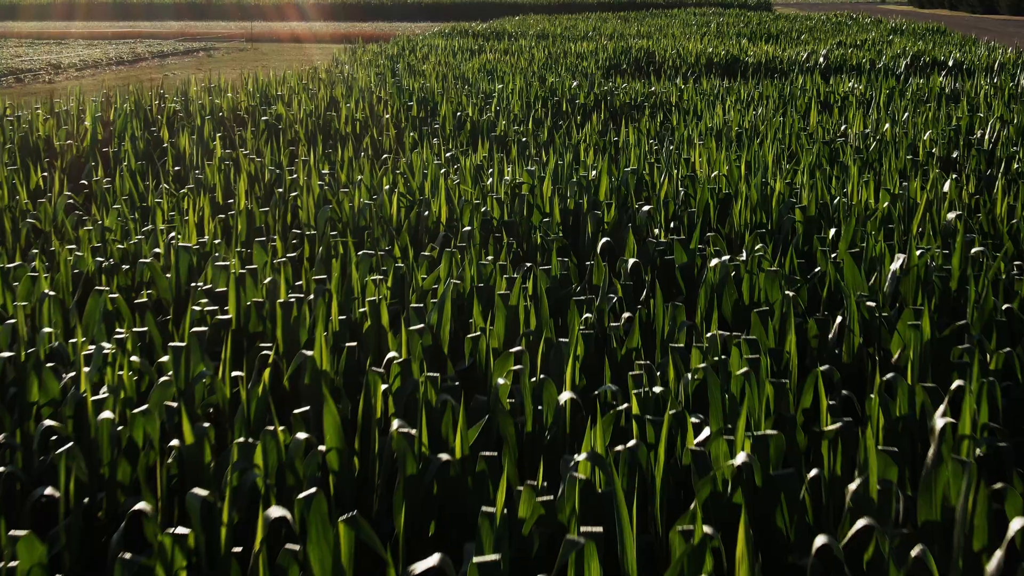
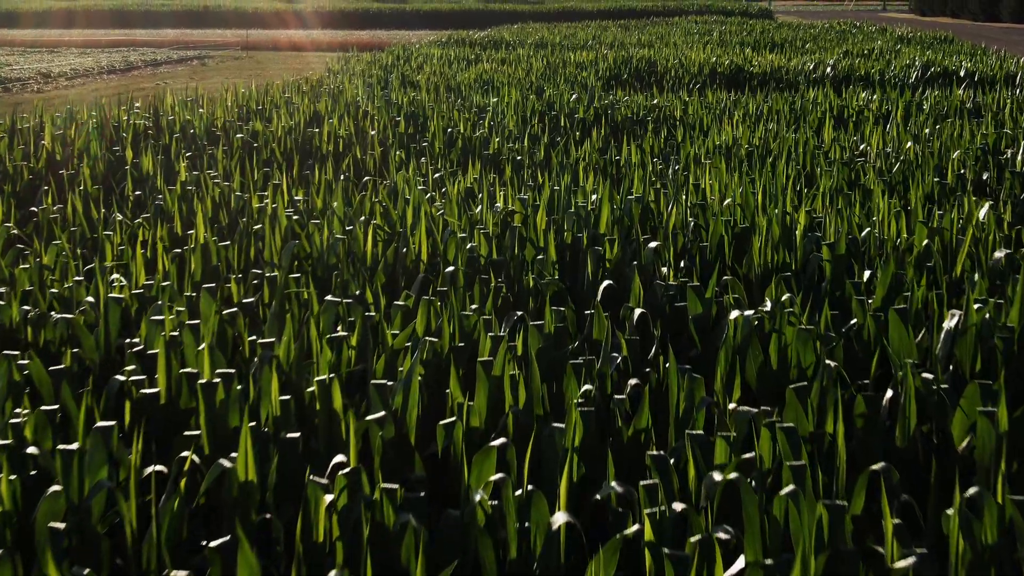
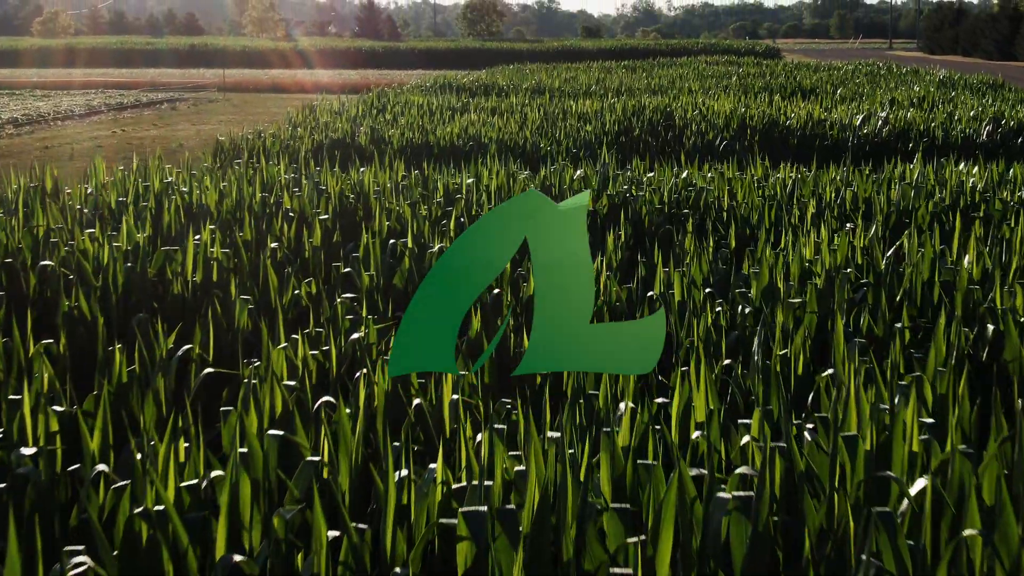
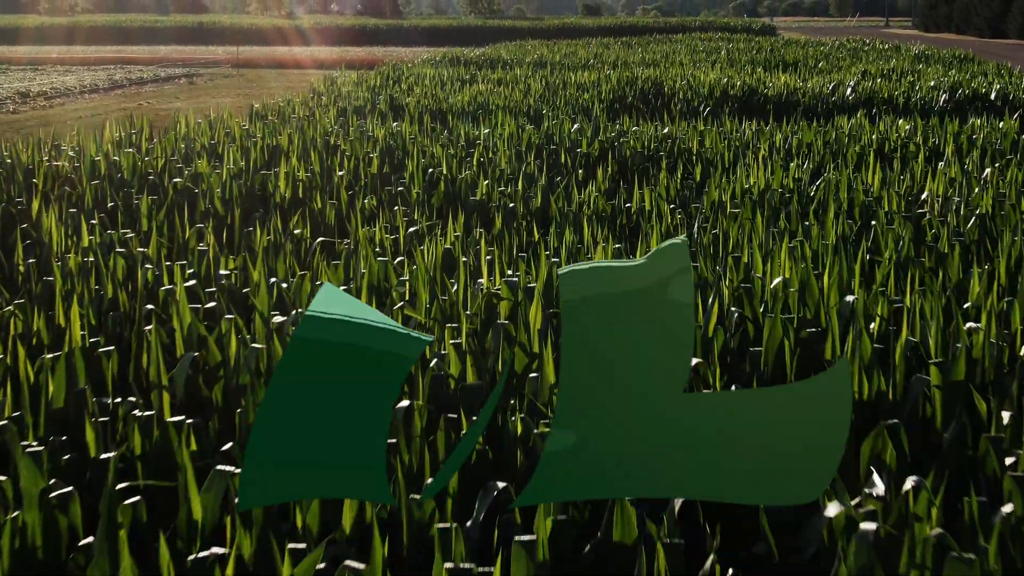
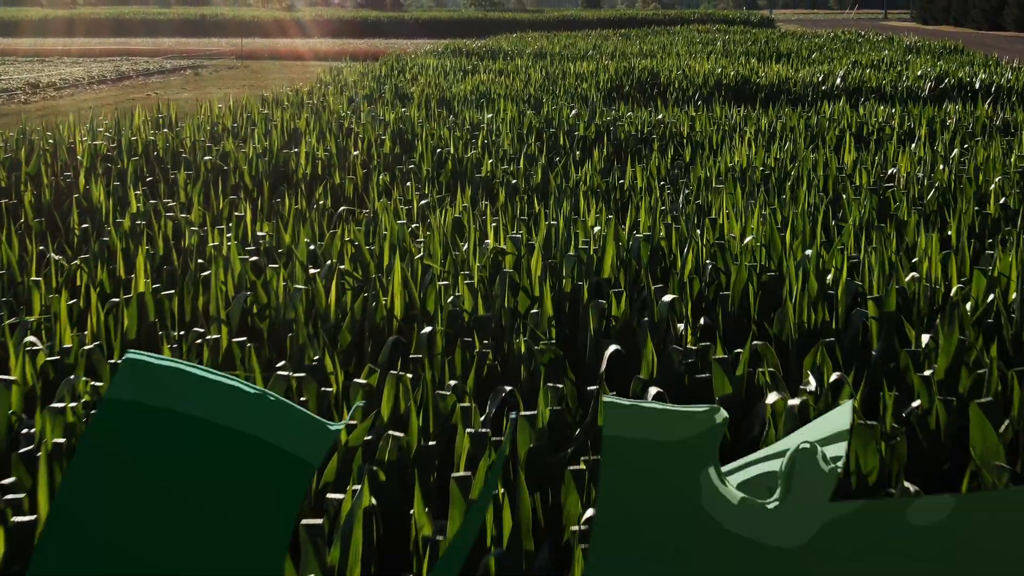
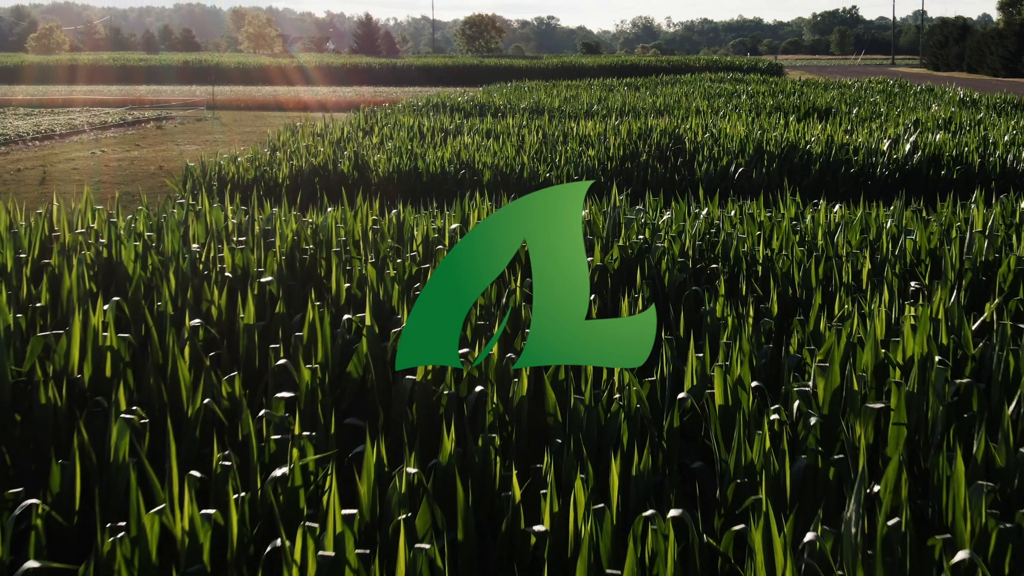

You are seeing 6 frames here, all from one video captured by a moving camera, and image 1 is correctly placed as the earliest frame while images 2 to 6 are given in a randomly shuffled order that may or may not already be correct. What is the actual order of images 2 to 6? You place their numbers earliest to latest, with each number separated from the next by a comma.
2, 5, 4, 3, 6
